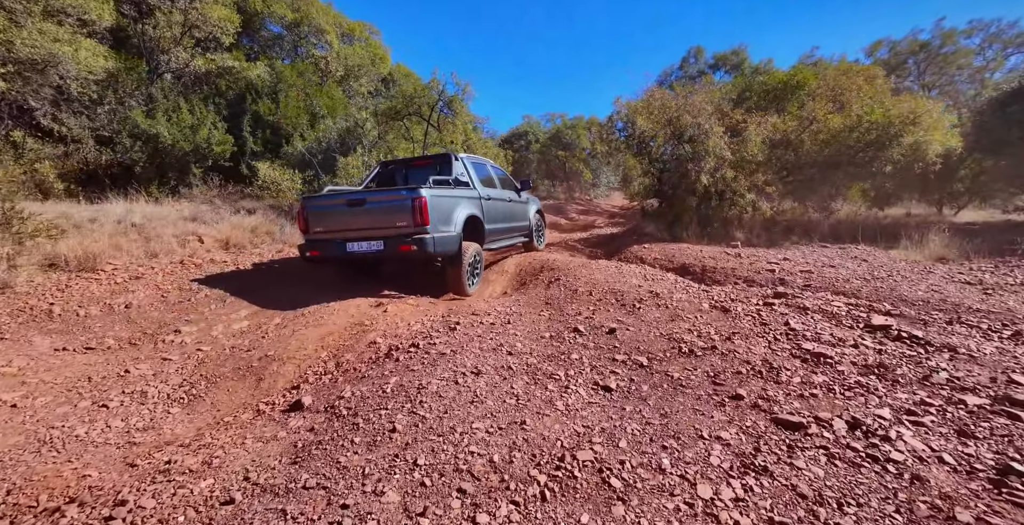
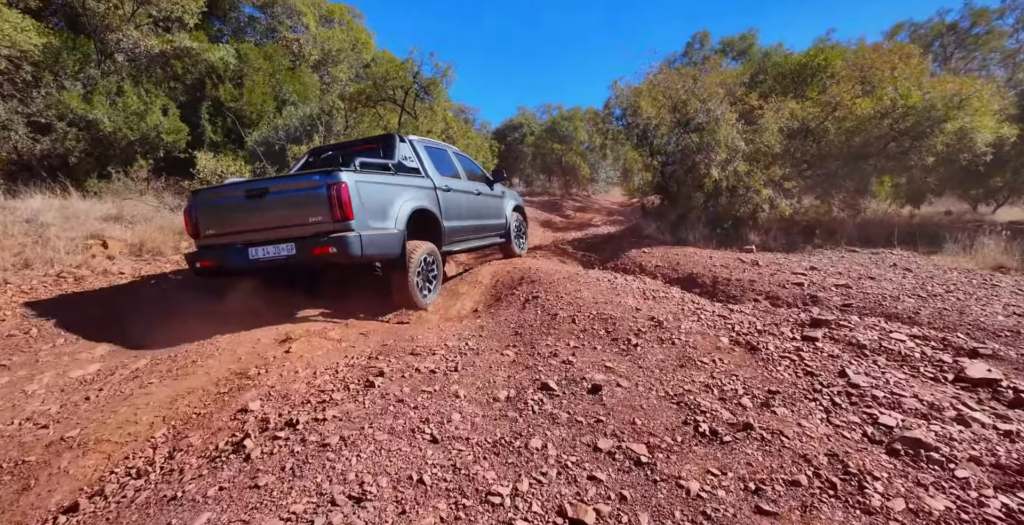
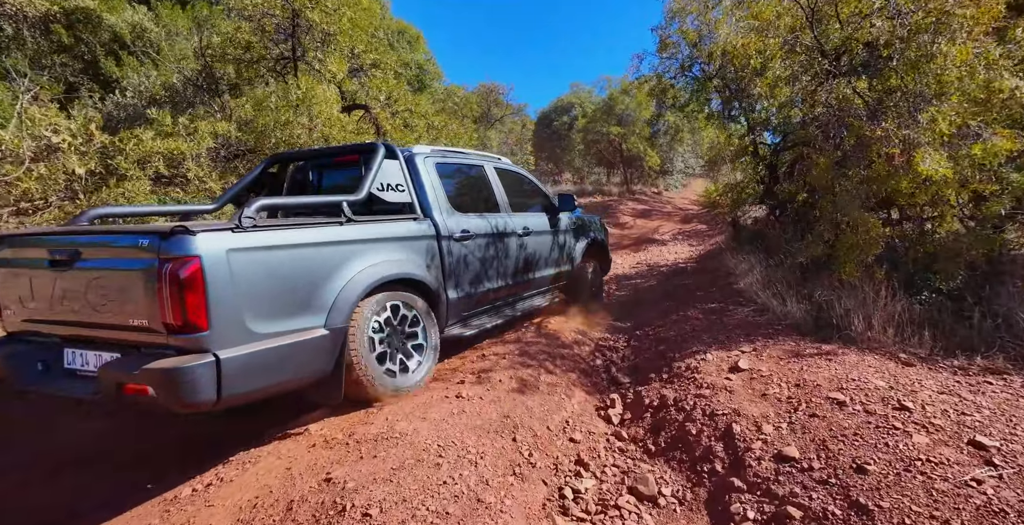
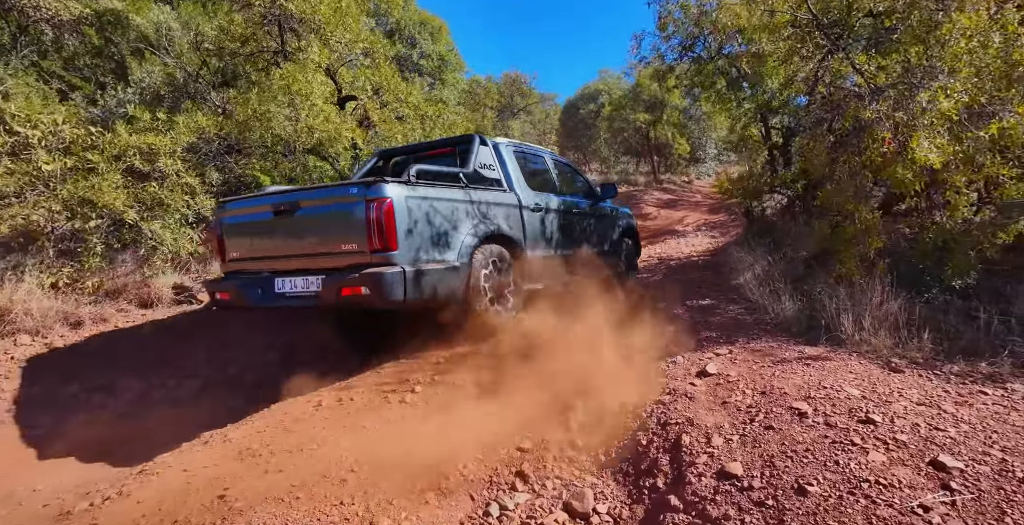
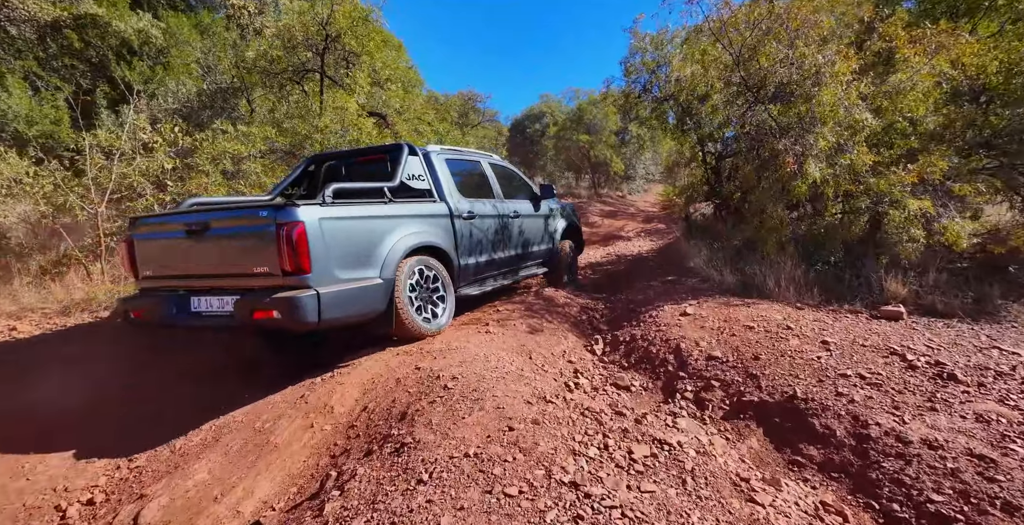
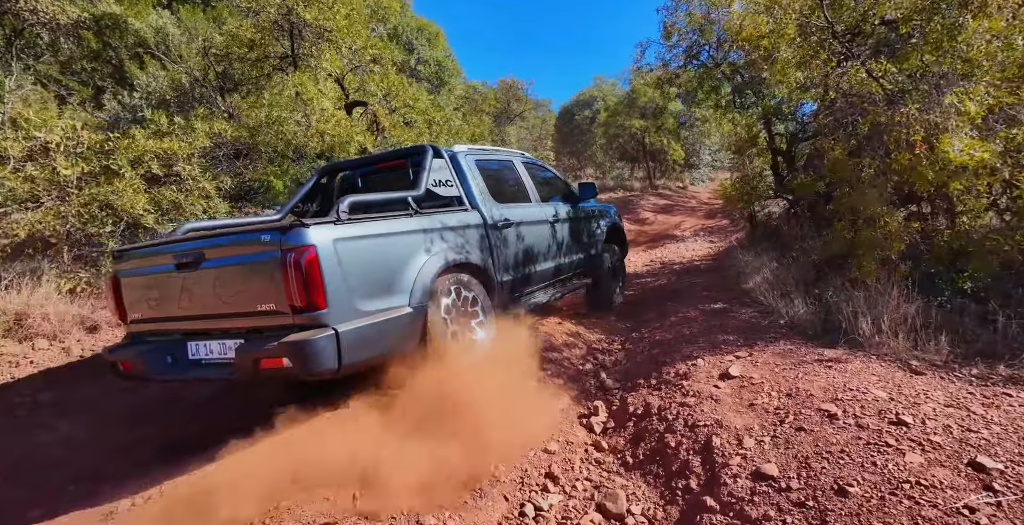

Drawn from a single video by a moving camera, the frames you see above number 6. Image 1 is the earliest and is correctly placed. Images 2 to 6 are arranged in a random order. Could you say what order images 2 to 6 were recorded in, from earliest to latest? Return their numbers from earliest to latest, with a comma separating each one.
2, 5, 3, 6, 4
